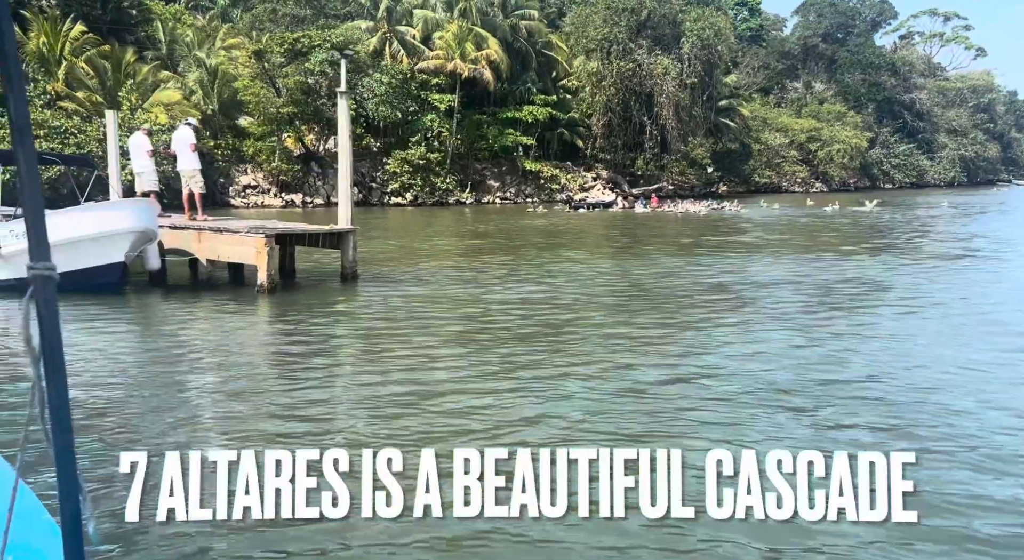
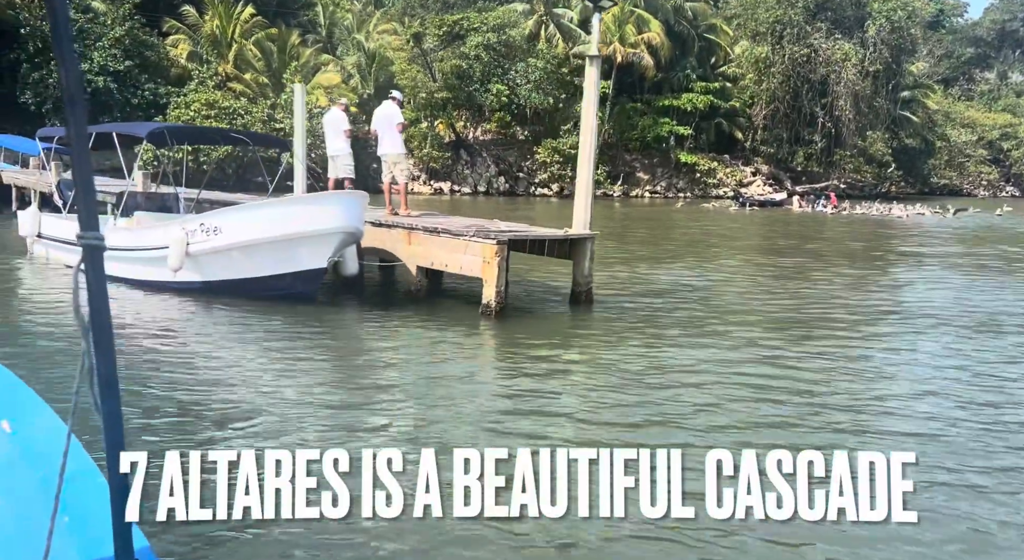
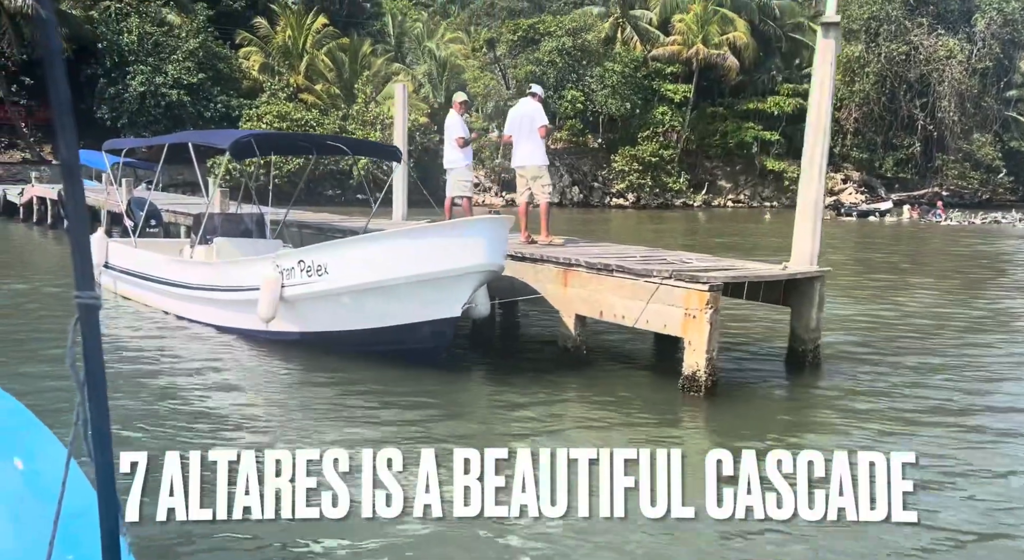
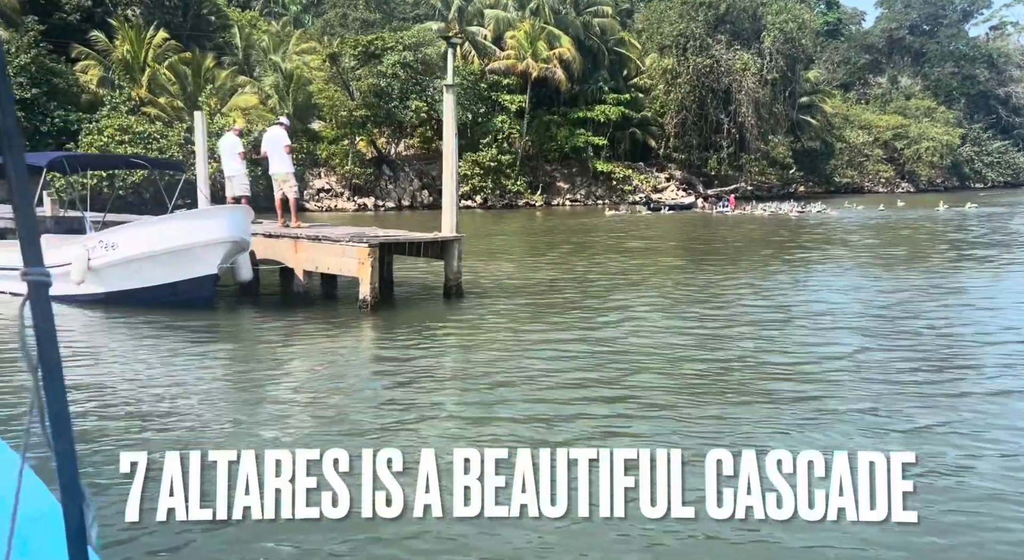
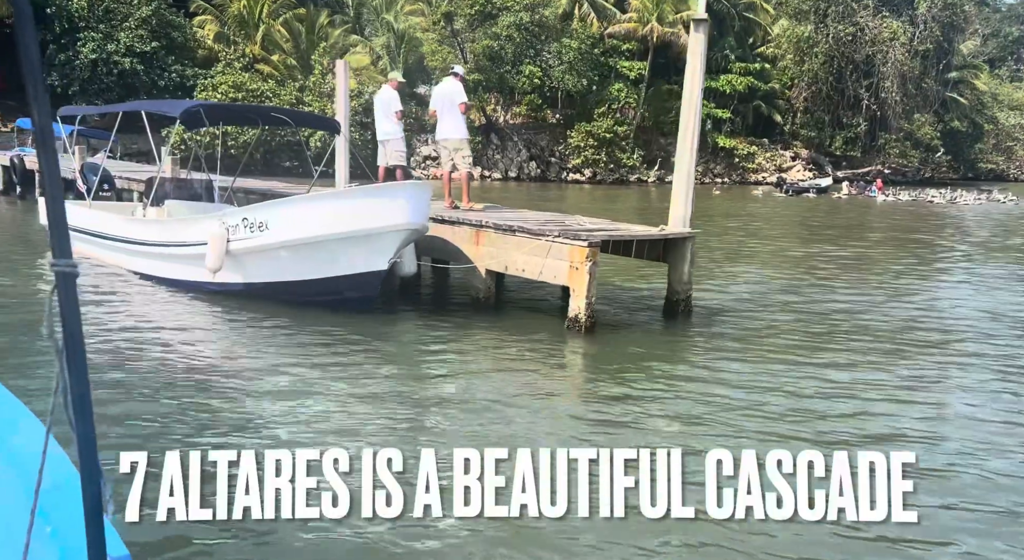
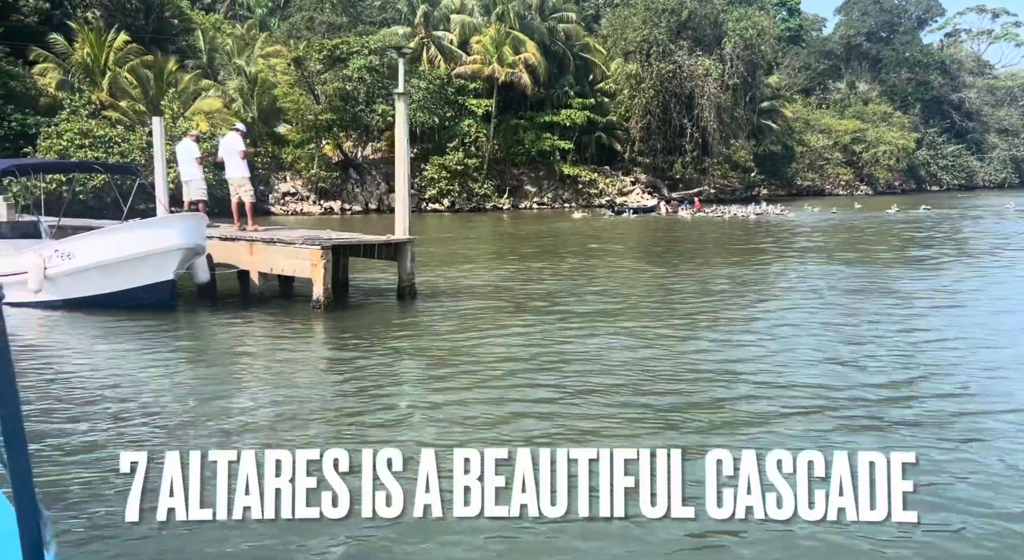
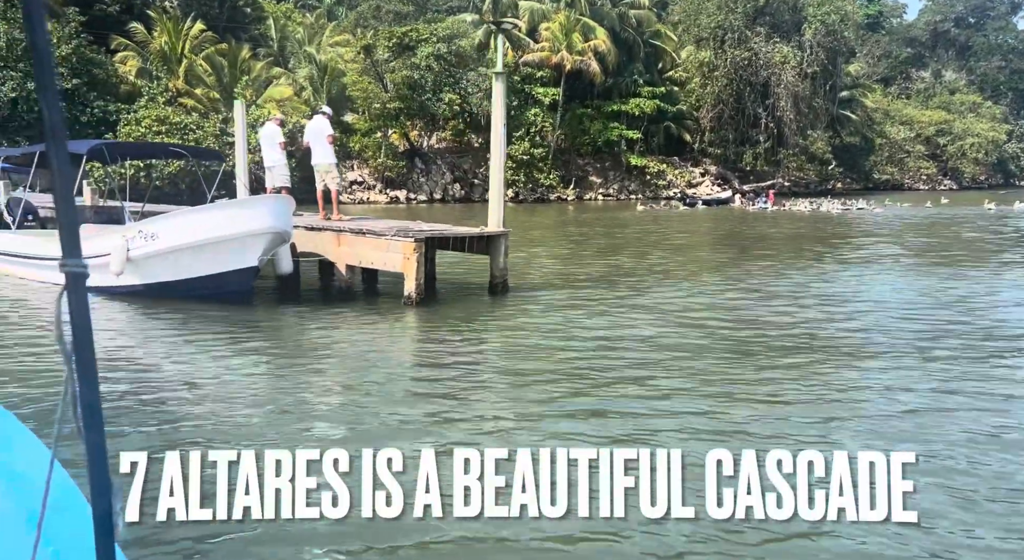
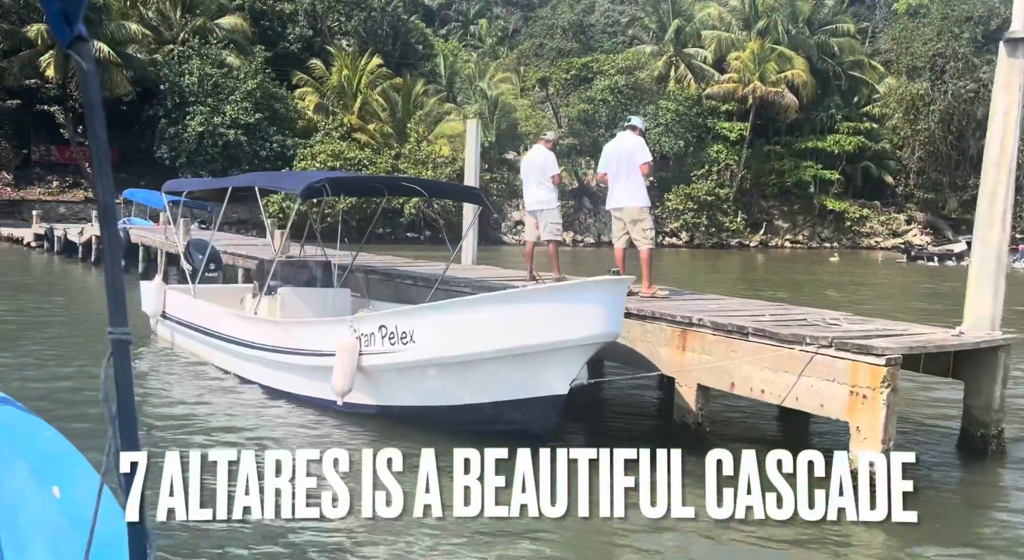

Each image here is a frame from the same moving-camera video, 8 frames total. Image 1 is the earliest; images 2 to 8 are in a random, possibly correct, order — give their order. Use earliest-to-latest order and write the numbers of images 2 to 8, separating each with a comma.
6, 4, 7, 2, 5, 3, 8
